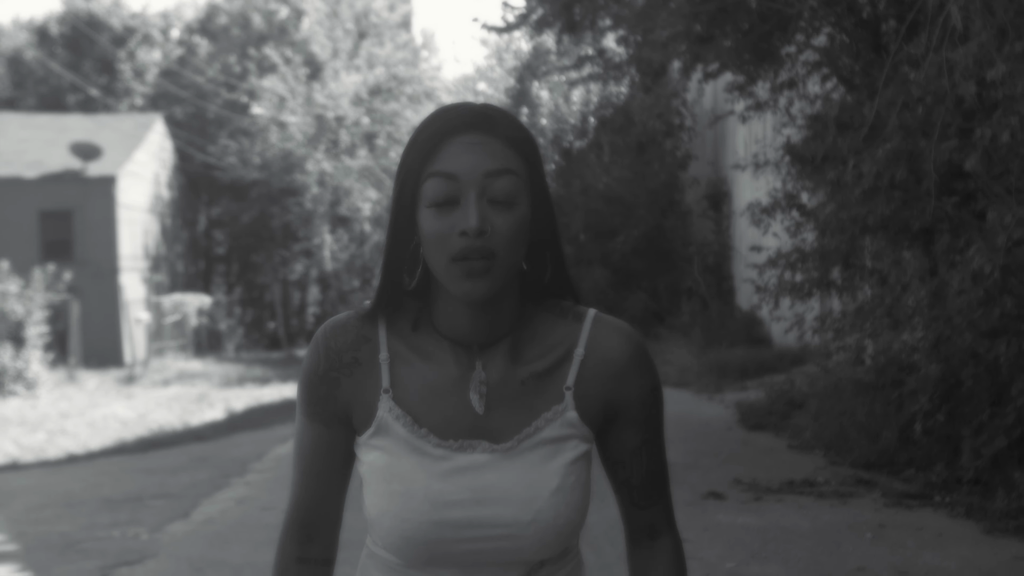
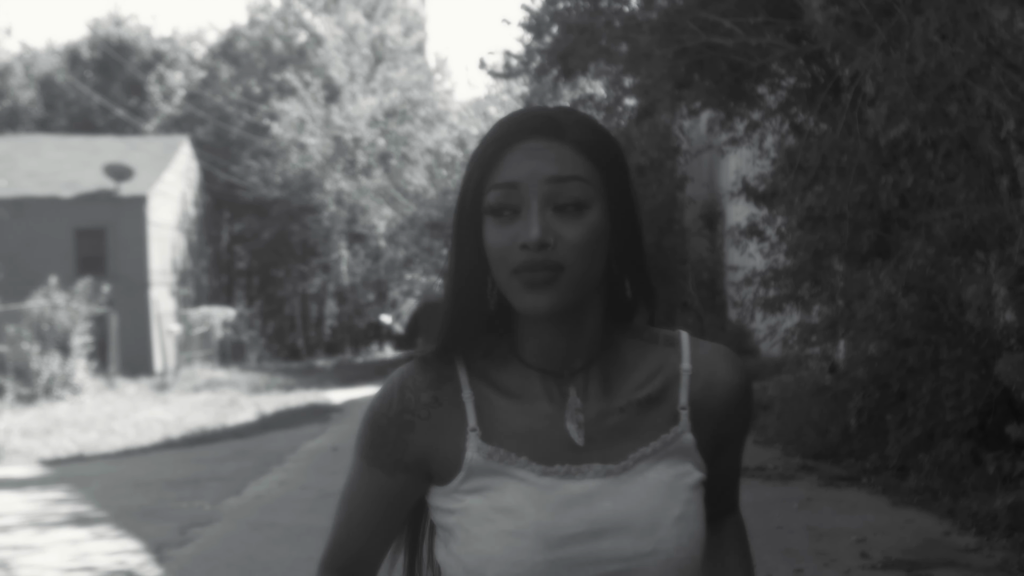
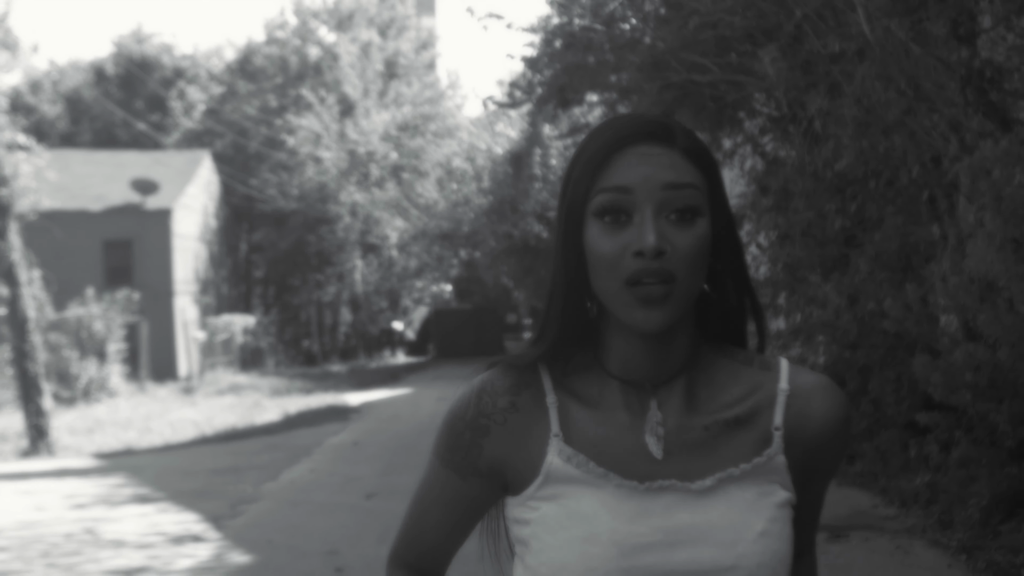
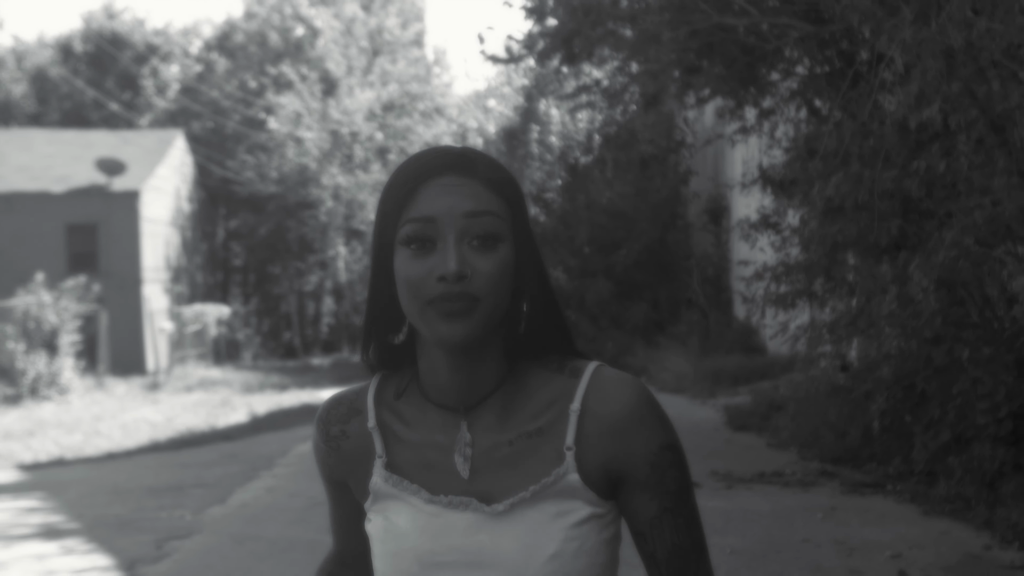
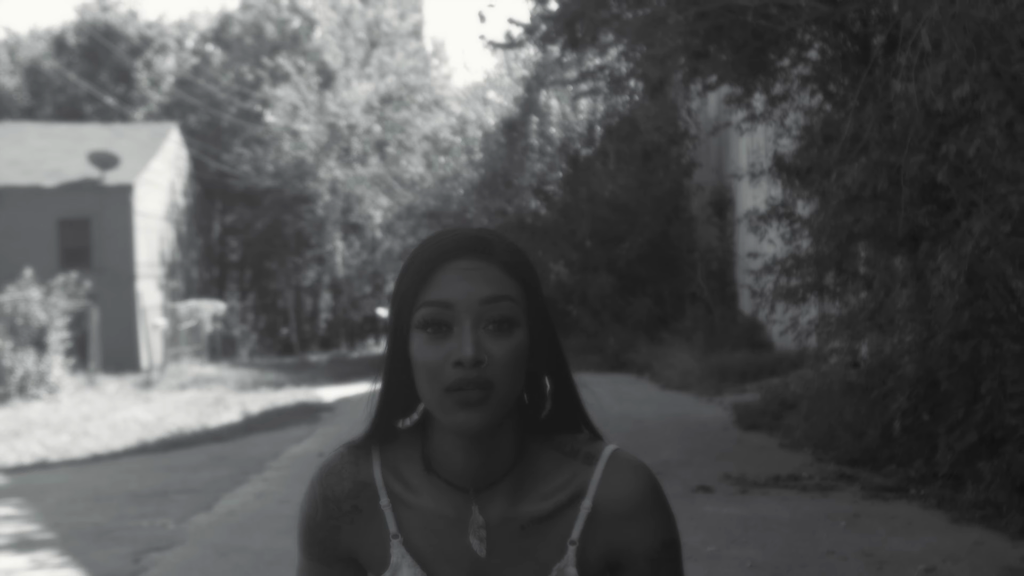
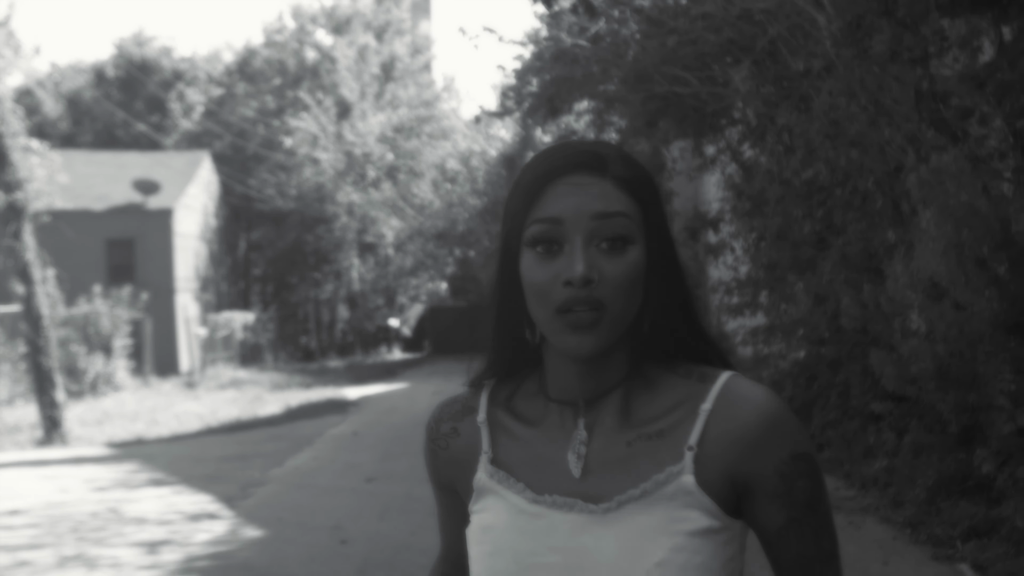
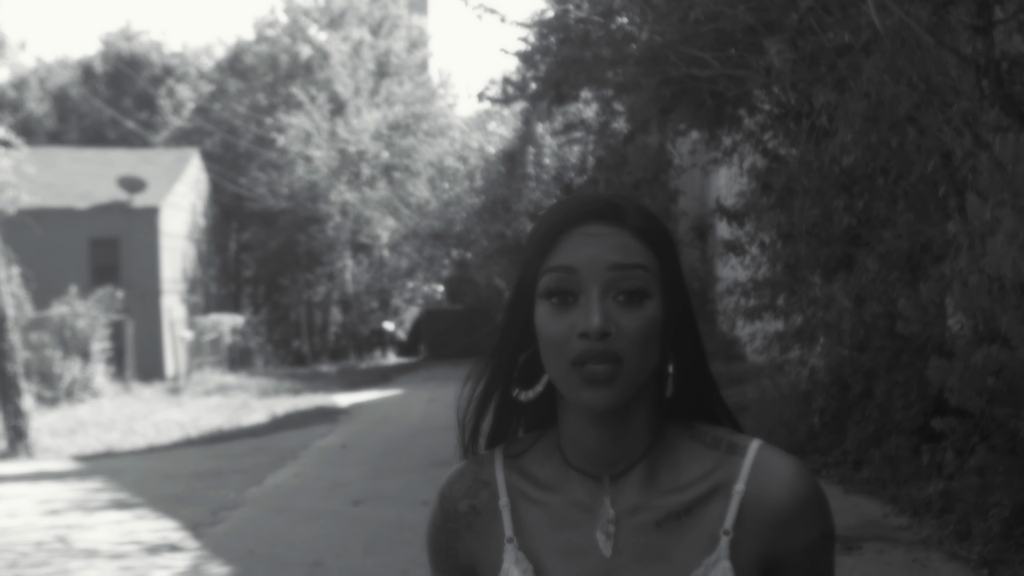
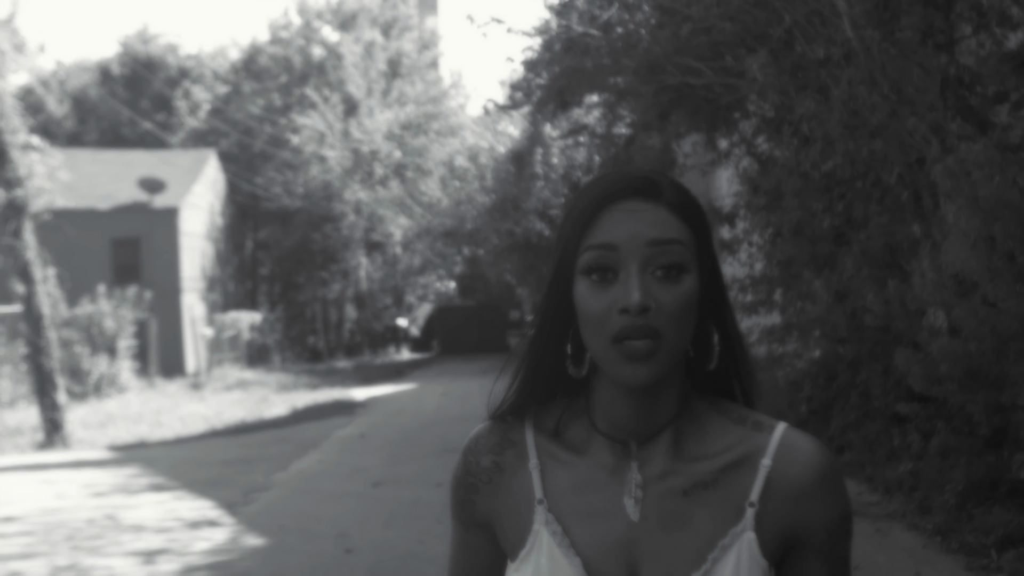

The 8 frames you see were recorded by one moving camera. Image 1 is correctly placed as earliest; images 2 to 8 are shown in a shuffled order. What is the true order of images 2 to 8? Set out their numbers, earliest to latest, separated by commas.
5, 4, 2, 7, 3, 8, 6
